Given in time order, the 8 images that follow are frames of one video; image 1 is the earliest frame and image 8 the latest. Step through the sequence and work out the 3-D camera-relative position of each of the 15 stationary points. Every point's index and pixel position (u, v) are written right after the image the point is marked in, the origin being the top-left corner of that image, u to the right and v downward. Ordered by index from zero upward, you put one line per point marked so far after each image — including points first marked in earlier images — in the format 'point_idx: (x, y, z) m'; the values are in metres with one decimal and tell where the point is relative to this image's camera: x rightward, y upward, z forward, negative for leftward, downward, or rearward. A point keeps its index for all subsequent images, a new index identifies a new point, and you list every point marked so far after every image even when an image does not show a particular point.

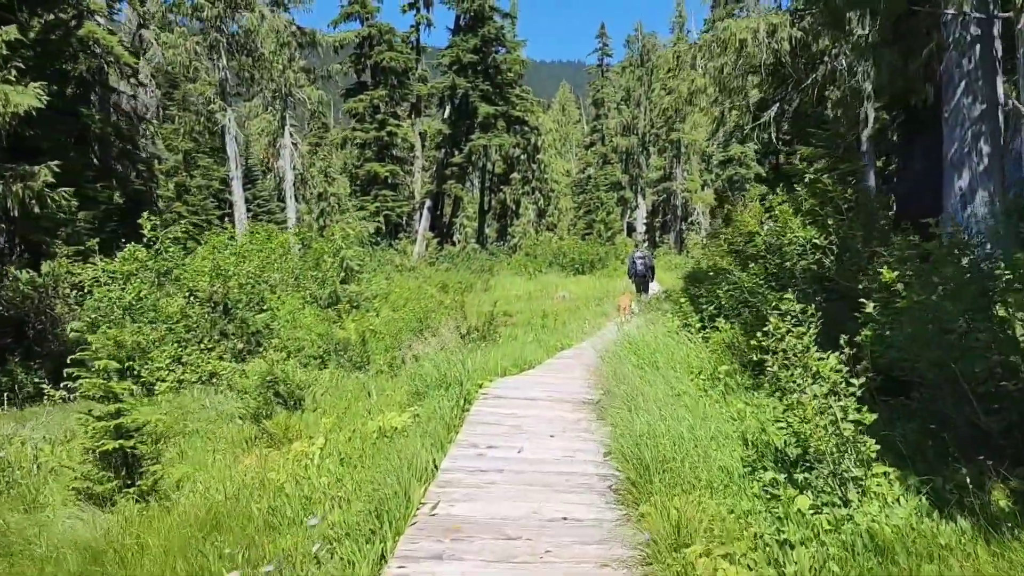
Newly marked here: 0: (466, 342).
0: (-0.6, -0.8, +10.4) m
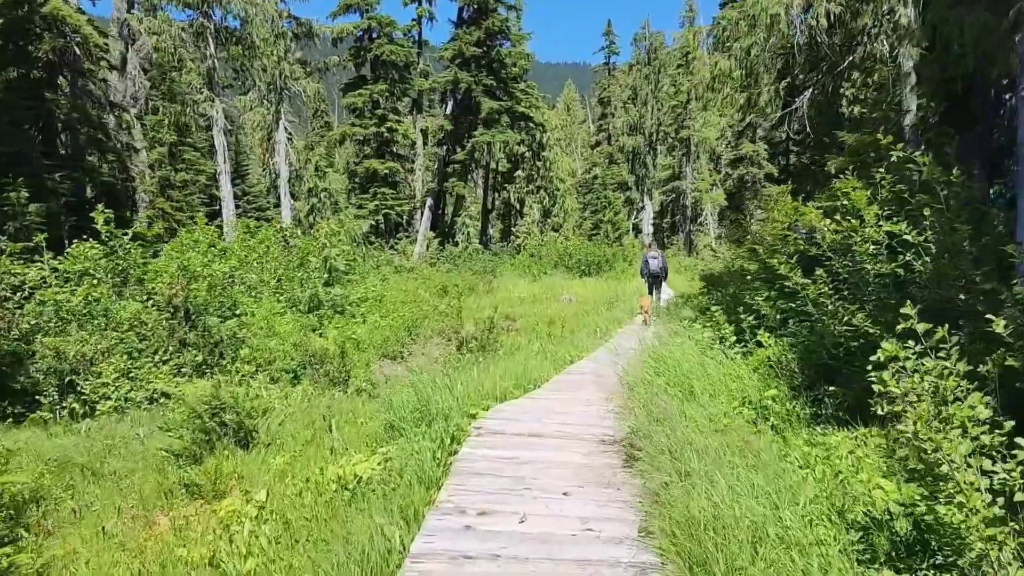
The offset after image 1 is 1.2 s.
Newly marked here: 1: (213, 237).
0: (-0.6, -0.8, +9.0) m
1: (-5.2, +0.8, +14.3) m
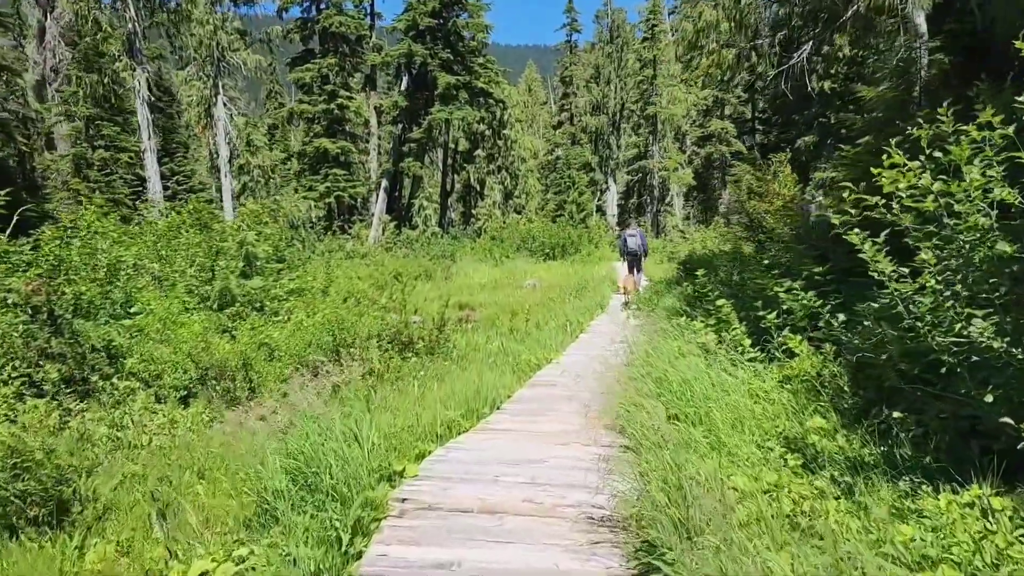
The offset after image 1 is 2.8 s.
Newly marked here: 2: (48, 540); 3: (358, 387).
0: (-1.0, -0.7, +7.2) m
1: (-5.9, +0.9, +12.3) m
2: (-2.0, -1.1, +3.7) m
3: (-1.2, -0.8, +6.4) m
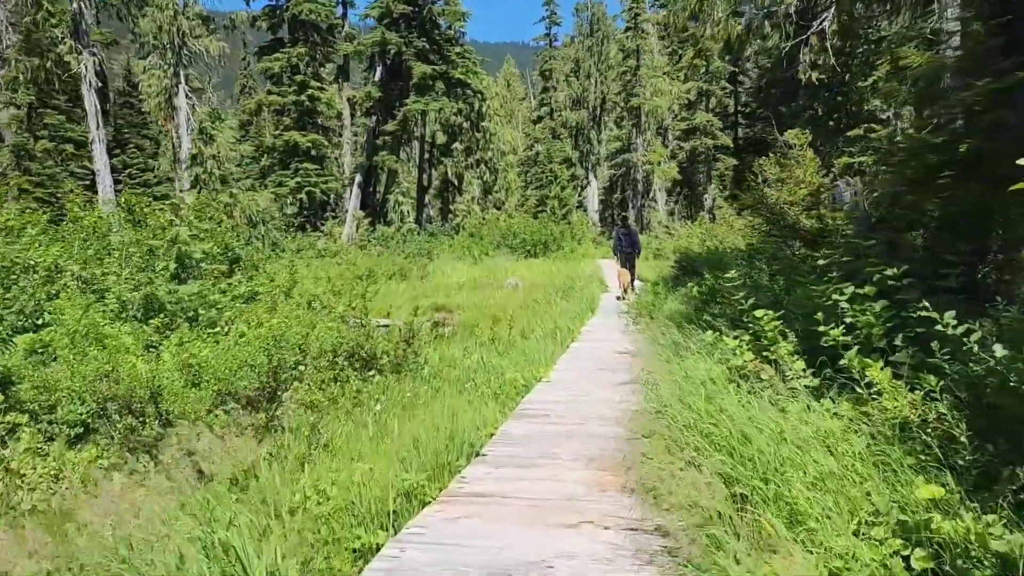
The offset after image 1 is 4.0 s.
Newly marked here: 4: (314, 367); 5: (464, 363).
0: (-1.1, -0.8, +5.8) m
1: (-6.1, +0.9, +10.7) m
2: (-2.1, -1.2, +2.2) m
3: (-1.3, -0.9, +5.0) m
4: (-1.6, -0.6, +6.6) m
5: (-0.5, -0.7, +7.8) m
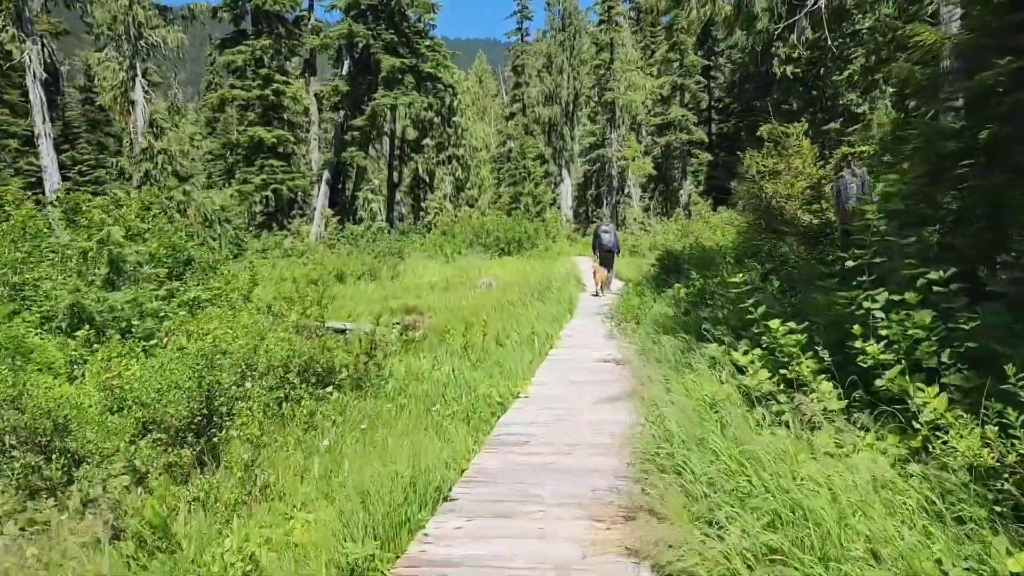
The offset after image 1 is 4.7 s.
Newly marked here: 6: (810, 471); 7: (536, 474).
0: (-1.2, -0.8, +5.0) m
1: (-6.4, +0.8, +9.8) m
2: (-2.1, -1.2, +1.4) m
3: (-1.4, -0.9, +4.2) m
4: (-1.8, -0.7, +5.8) m
5: (-0.7, -0.7, +7.1) m
6: (+1.1, -0.6, +3.0) m
7: (+0.1, -0.9, +4.1) m
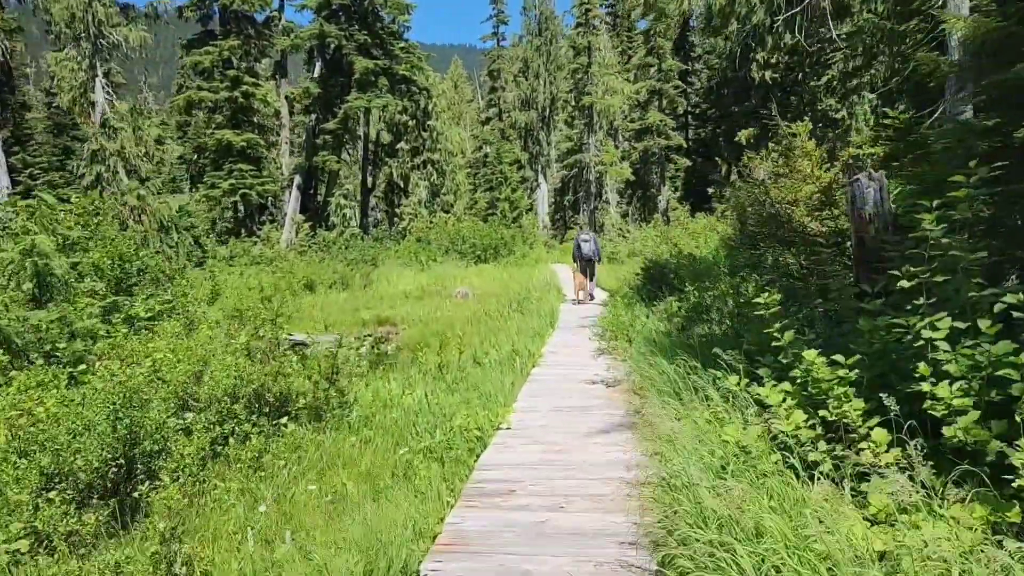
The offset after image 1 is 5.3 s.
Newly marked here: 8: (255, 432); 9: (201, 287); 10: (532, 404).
0: (-1.3, -1.0, +4.2) m
1: (-6.7, +0.6, +8.8) m
2: (-2.1, -1.3, +0.6) m
3: (-1.5, -1.0, +3.4) m
4: (-1.9, -0.8, +5.0) m
5: (-0.8, -0.9, +6.3) m
6: (+1.1, -0.7, +2.3) m
7: (0.0, -1.0, +3.4) m
8: (-1.6, -0.9, +5.4) m
9: (-4.9, +0.1, +13.2) m
10: (+0.2, -0.9, +6.5) m
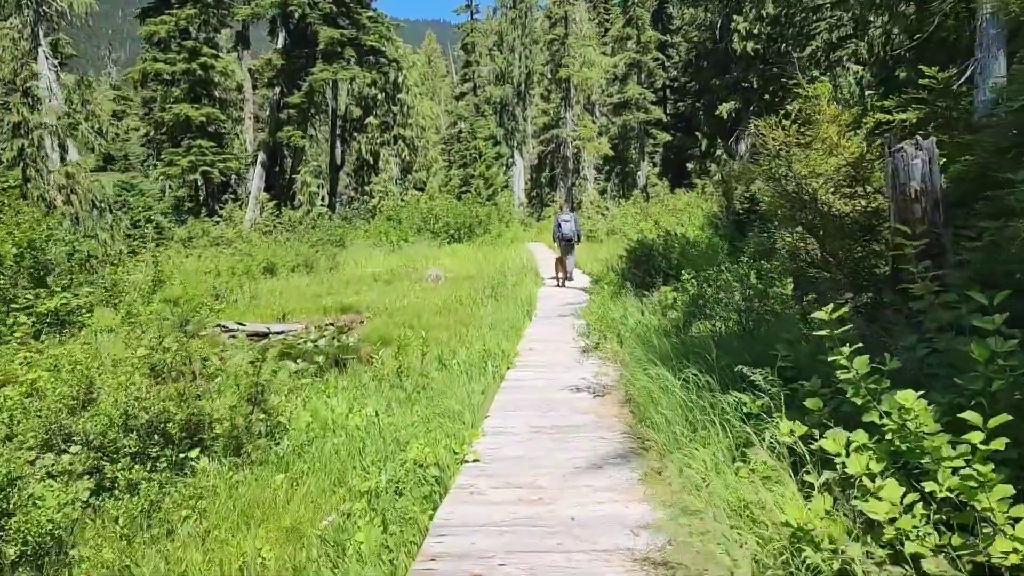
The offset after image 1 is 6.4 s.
0: (-1.5, -1.0, +3.0) m
1: (-6.9, +0.7, +7.5) m
2: (-2.1, -1.5, -0.6) m
3: (-1.6, -1.1, +2.2) m
4: (-2.1, -0.8, +3.8) m
5: (-1.0, -0.9, +5.1) m
6: (+1.0, -0.8, +1.2) m
7: (-0.1, -1.1, +2.2) m
8: (-1.8, -0.9, +4.2) m
9: (-5.3, +0.2, +11.9) m
10: (0.0, -0.9, +5.3) m
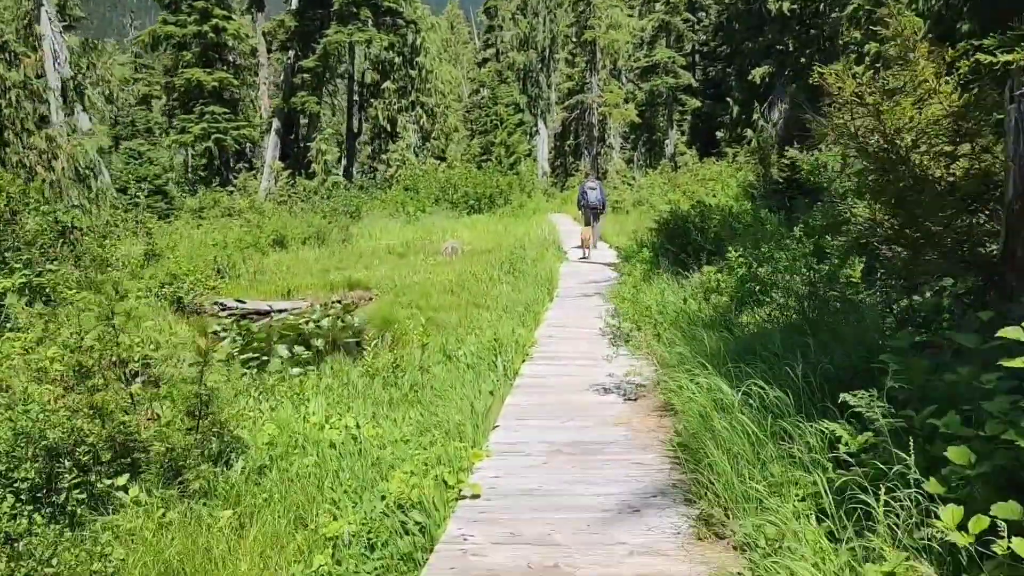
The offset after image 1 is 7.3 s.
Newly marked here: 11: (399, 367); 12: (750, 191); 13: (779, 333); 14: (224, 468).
0: (-1.5, -1.0, +2.1) m
1: (-6.8, +0.9, +6.6) m
2: (-2.2, -1.6, -1.5) m
3: (-1.6, -1.1, +1.2) m
4: (-2.0, -0.8, +2.9) m
5: (-1.0, -0.8, +4.1) m
6: (+0.9, -0.9, +0.2) m
7: (-0.1, -1.1, +1.2) m
8: (-1.8, -0.9, +3.2) m
9: (-5.1, +0.6, +11.0) m
10: (0.0, -0.8, +4.3) m
11: (-0.8, -0.5, +5.9) m
12: (+4.2, +1.7, +14.5) m
13: (+1.5, -0.2, +4.6) m
14: (-1.3, -0.8, +3.8) m
